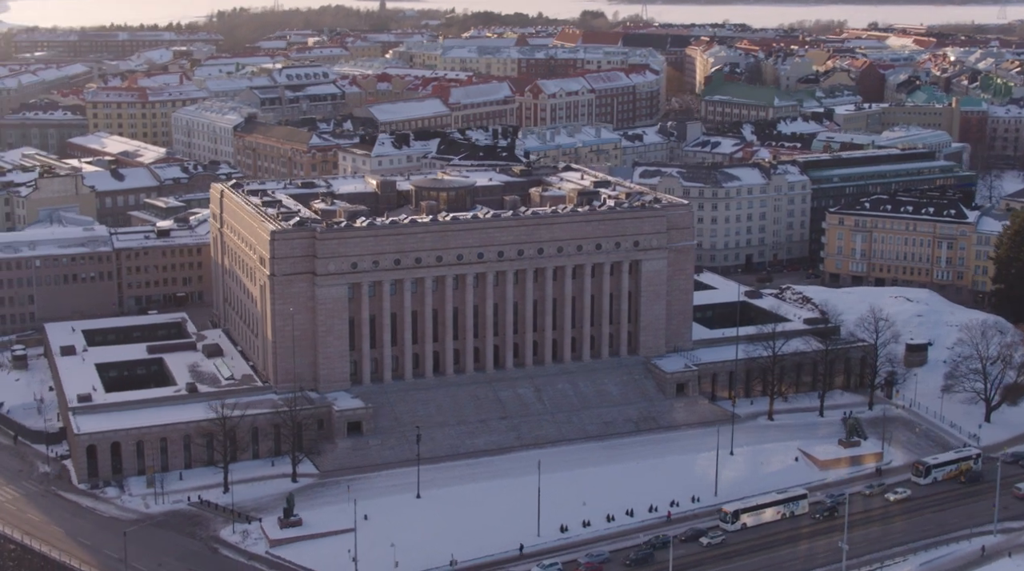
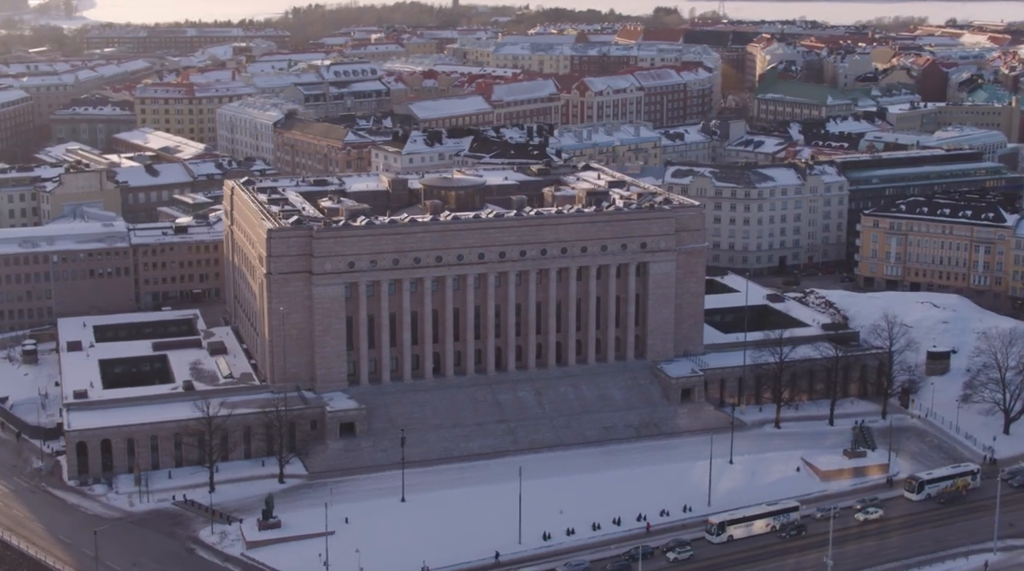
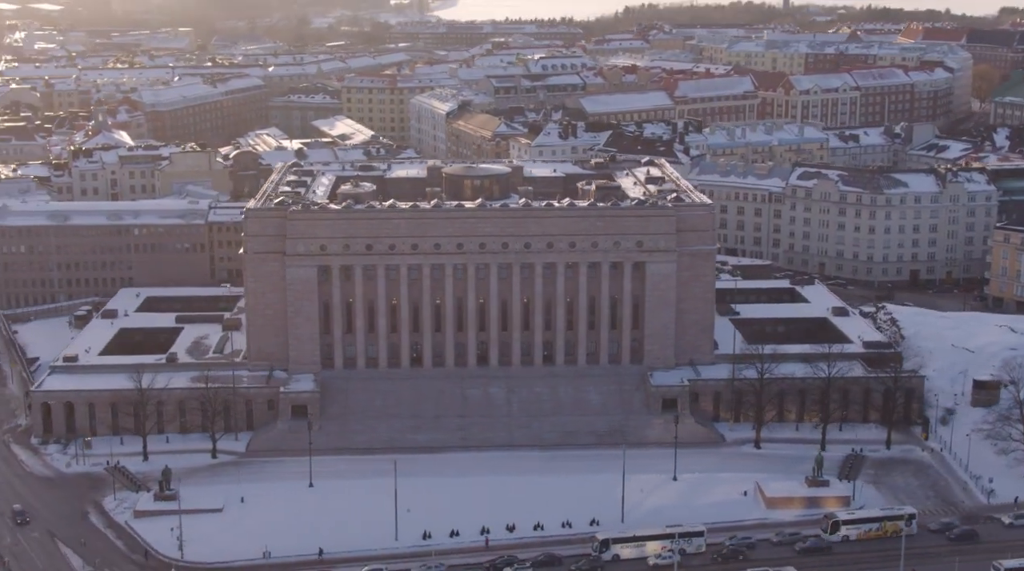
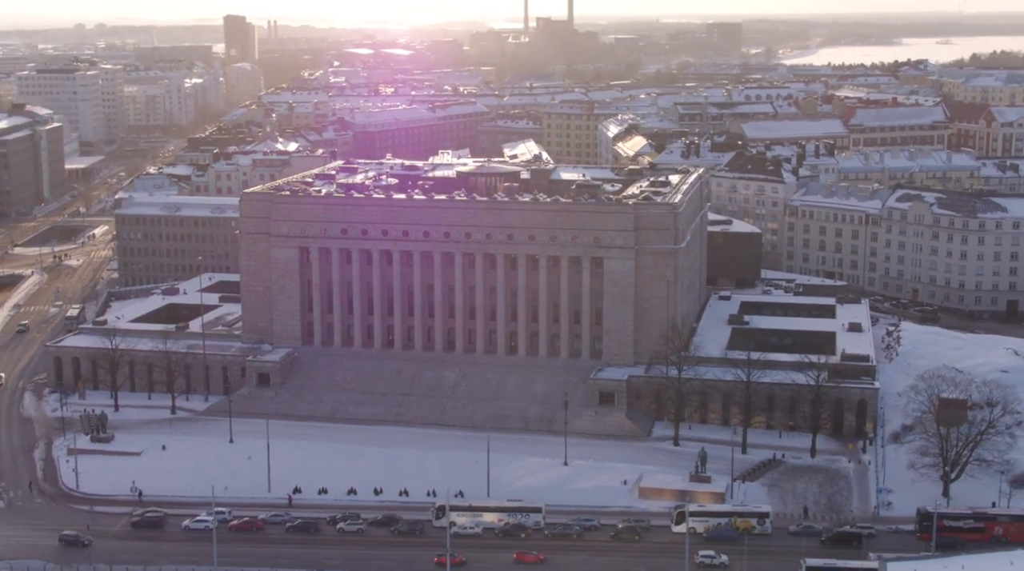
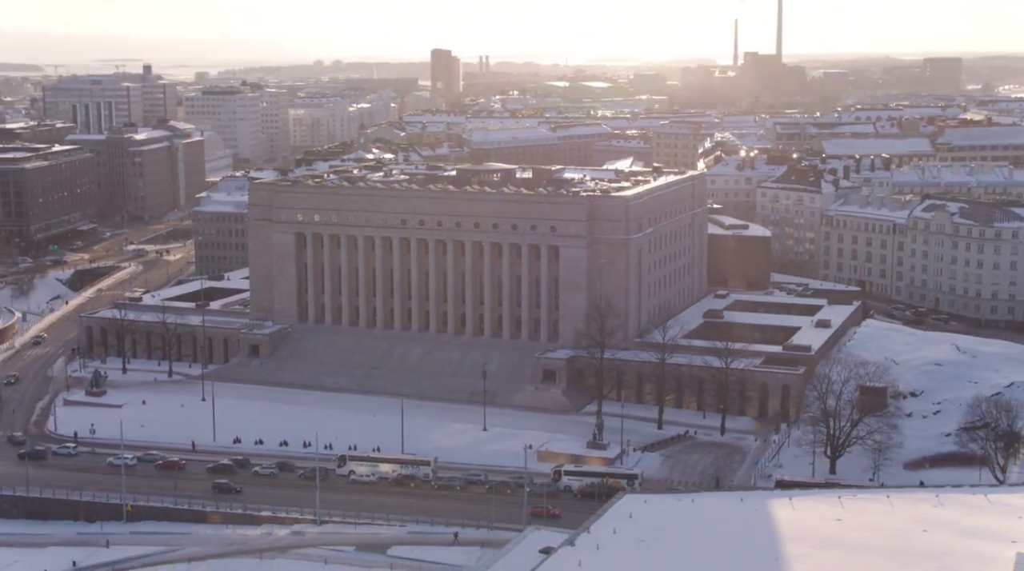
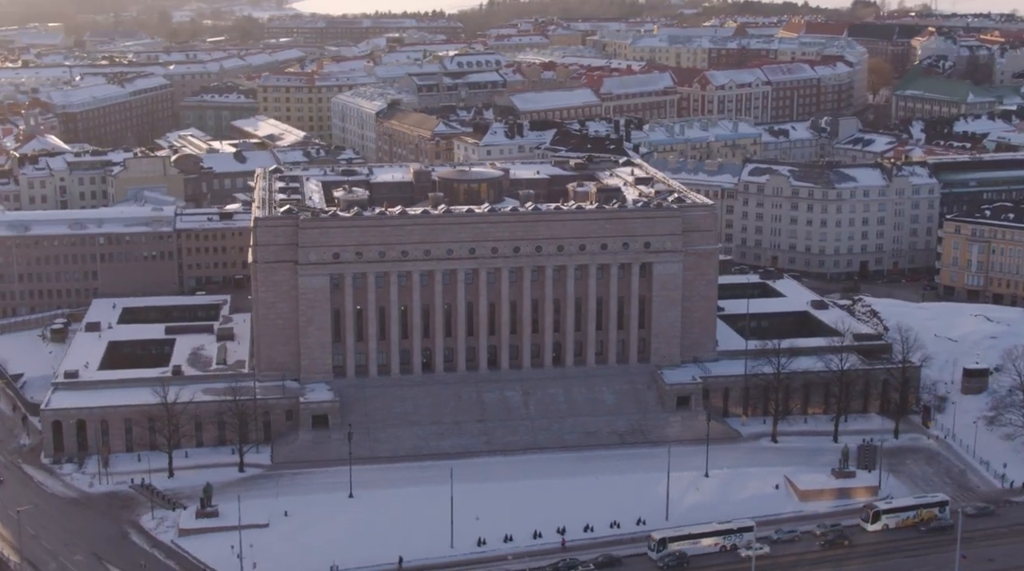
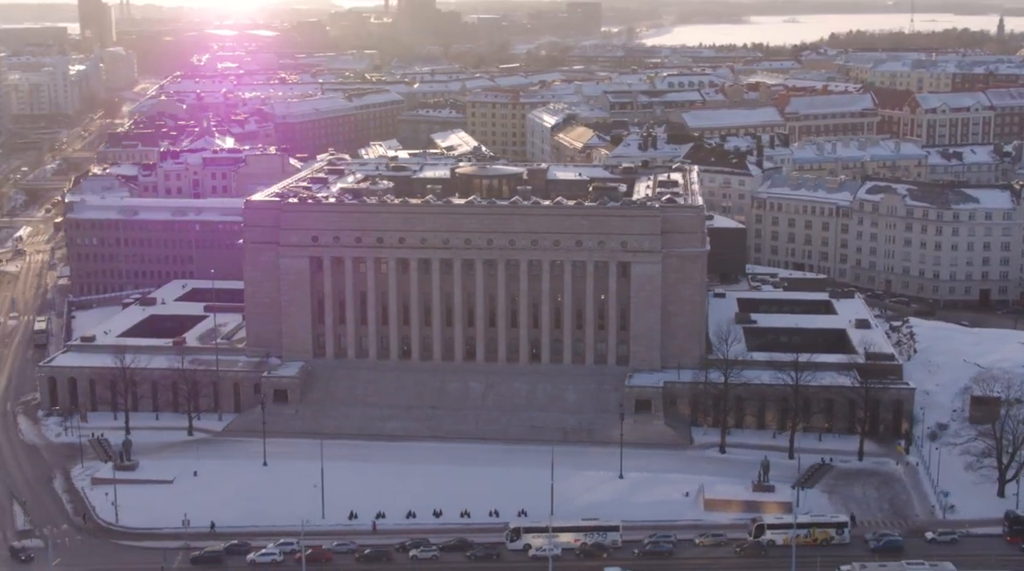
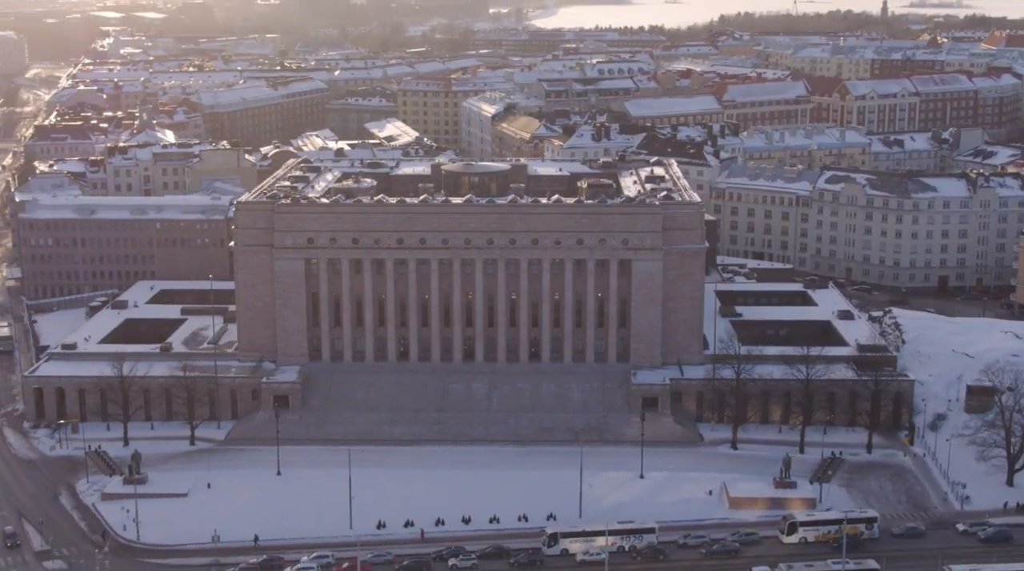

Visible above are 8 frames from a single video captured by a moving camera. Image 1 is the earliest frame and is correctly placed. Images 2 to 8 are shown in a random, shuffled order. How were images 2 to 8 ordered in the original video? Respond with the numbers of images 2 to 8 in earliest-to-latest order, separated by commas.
2, 6, 3, 8, 7, 4, 5
